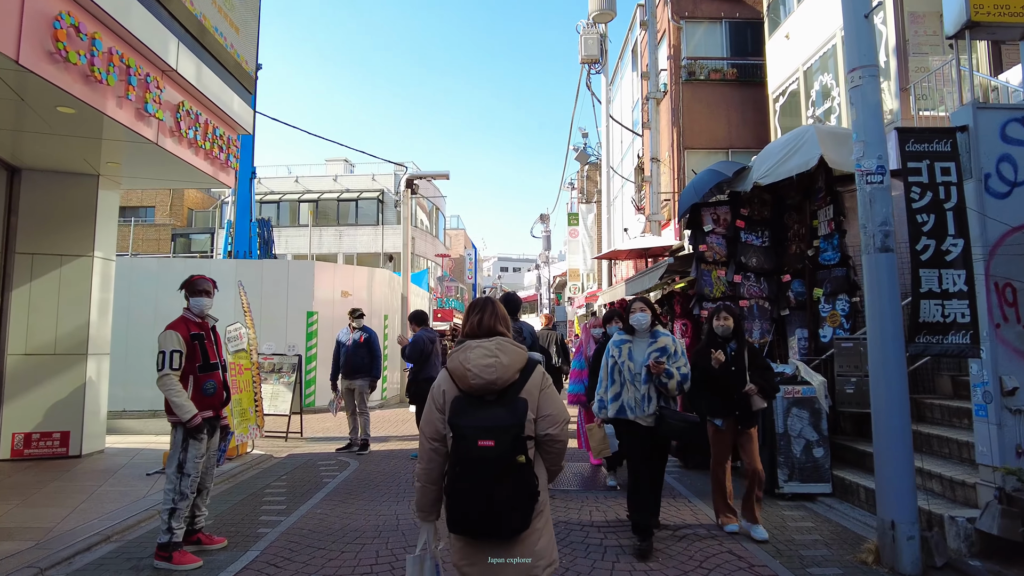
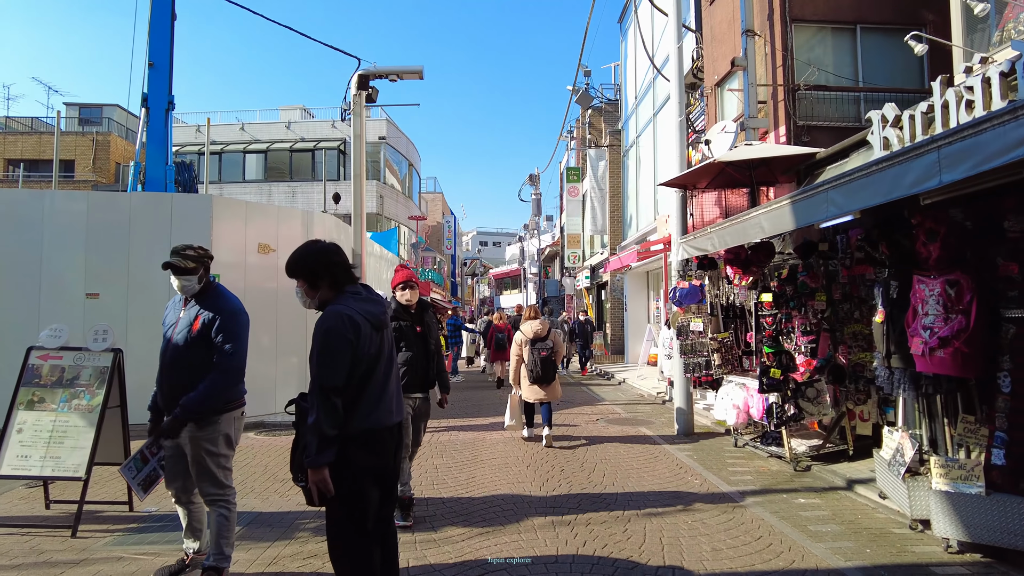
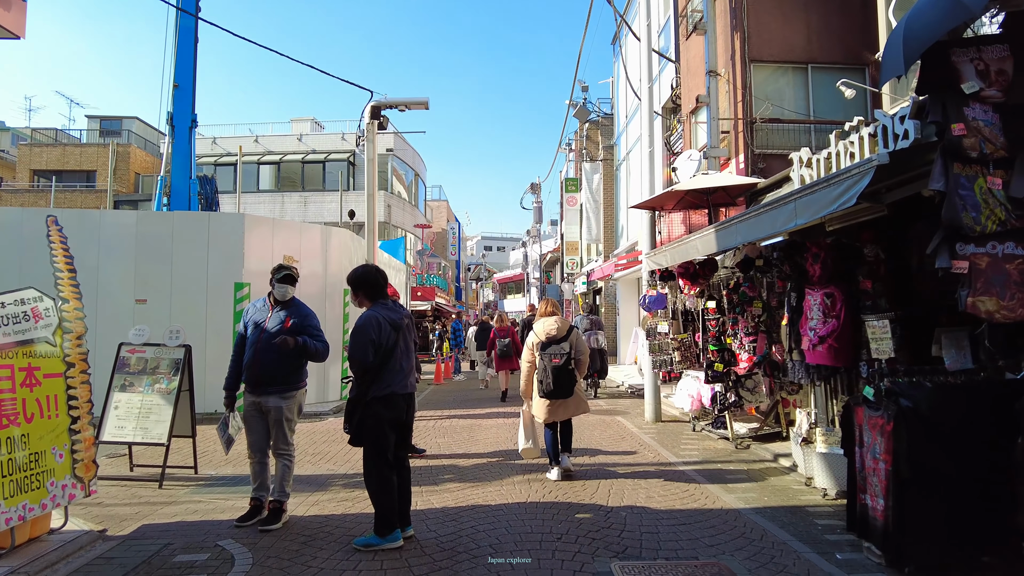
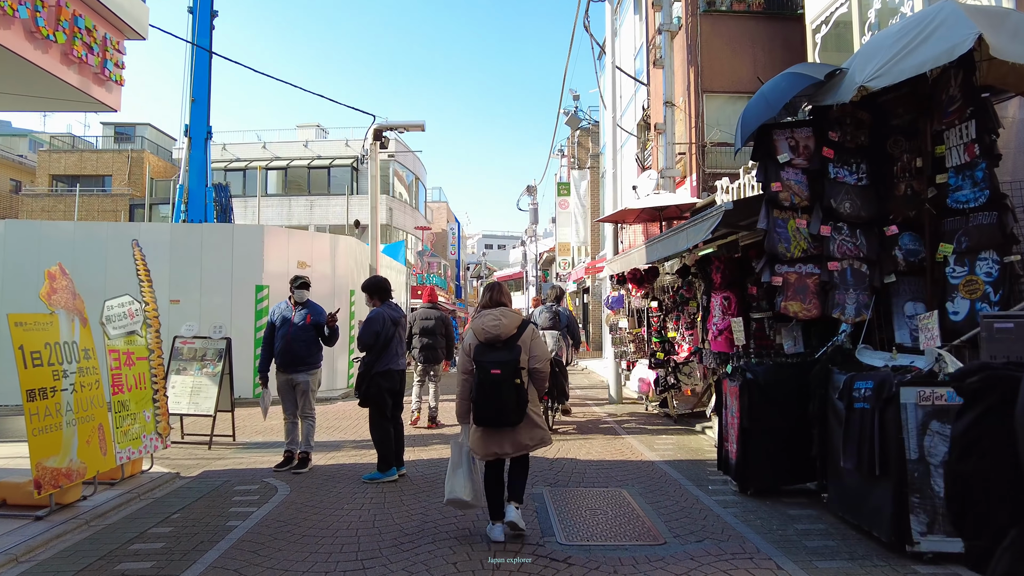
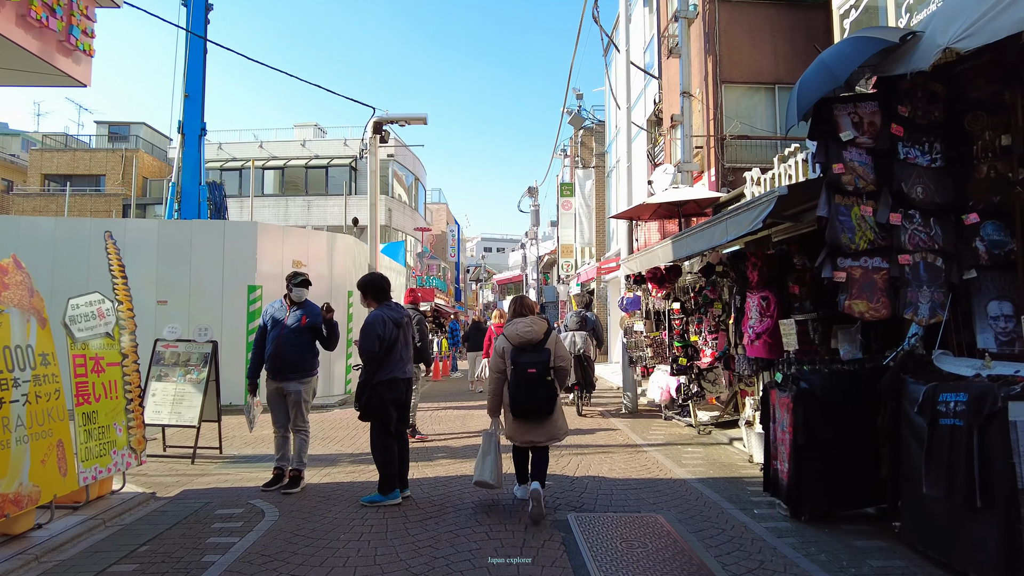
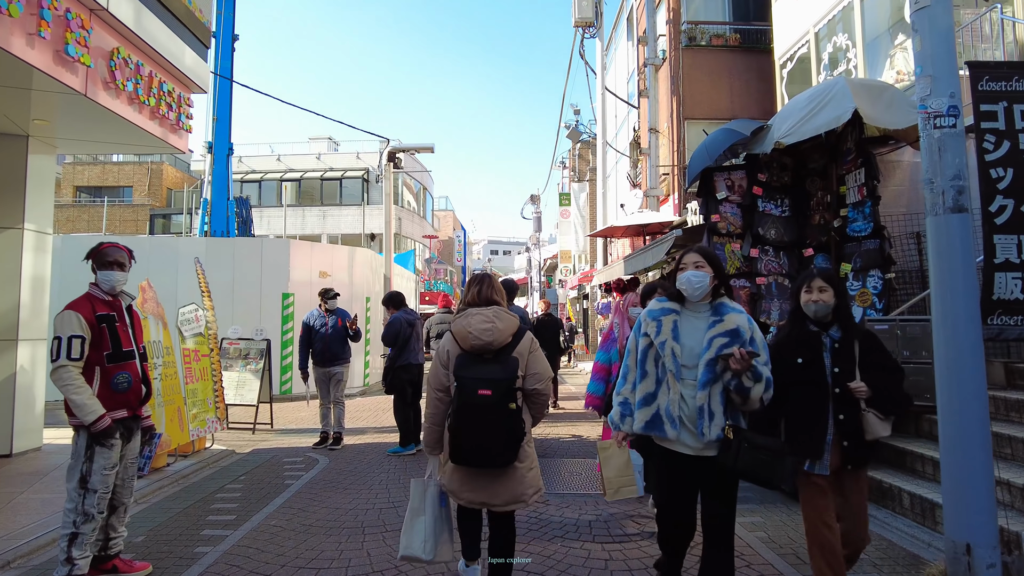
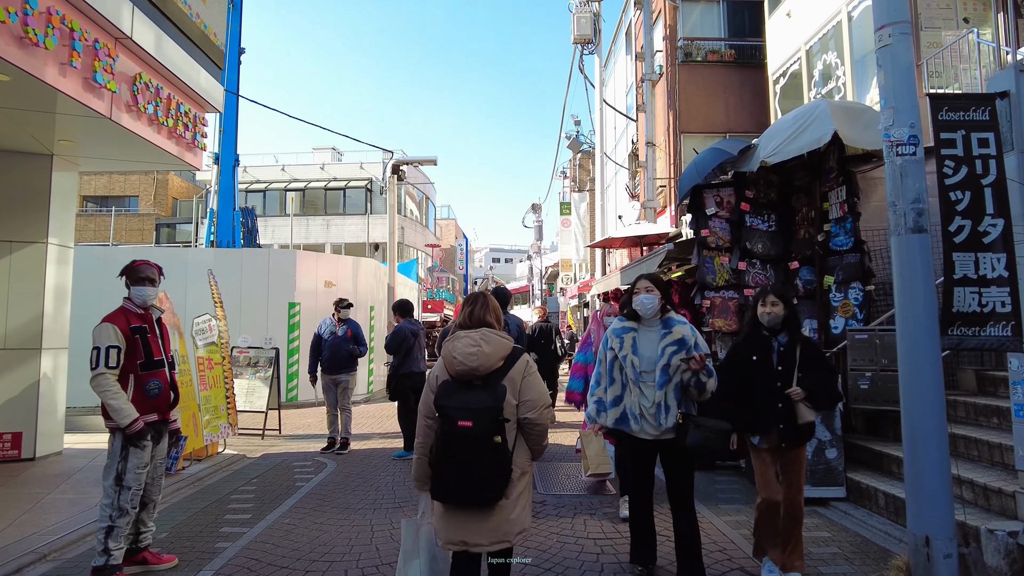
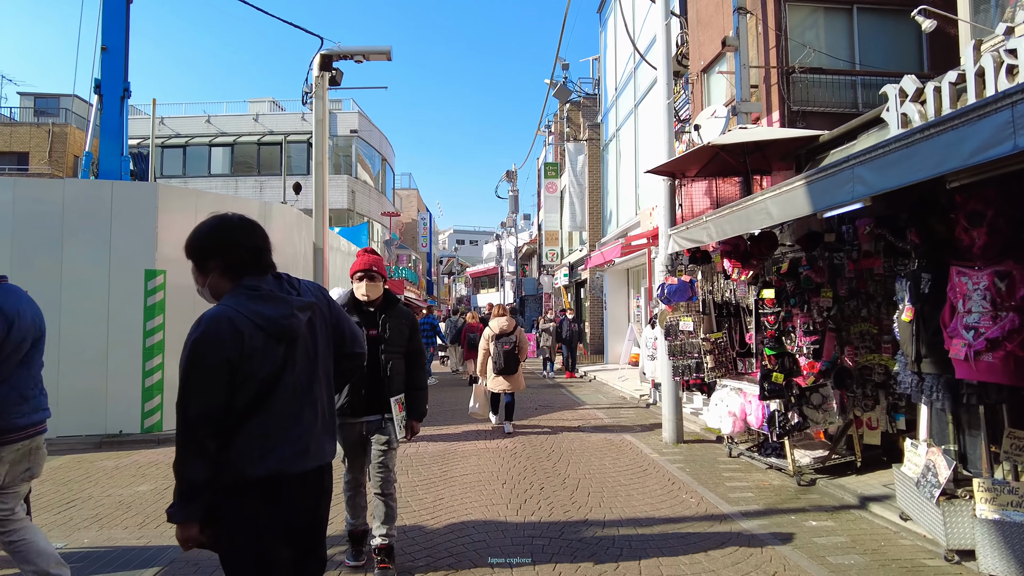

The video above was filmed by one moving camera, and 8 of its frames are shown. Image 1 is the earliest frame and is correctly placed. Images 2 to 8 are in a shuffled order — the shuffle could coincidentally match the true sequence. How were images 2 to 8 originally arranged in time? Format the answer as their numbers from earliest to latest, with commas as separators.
7, 6, 4, 5, 3, 2, 8
